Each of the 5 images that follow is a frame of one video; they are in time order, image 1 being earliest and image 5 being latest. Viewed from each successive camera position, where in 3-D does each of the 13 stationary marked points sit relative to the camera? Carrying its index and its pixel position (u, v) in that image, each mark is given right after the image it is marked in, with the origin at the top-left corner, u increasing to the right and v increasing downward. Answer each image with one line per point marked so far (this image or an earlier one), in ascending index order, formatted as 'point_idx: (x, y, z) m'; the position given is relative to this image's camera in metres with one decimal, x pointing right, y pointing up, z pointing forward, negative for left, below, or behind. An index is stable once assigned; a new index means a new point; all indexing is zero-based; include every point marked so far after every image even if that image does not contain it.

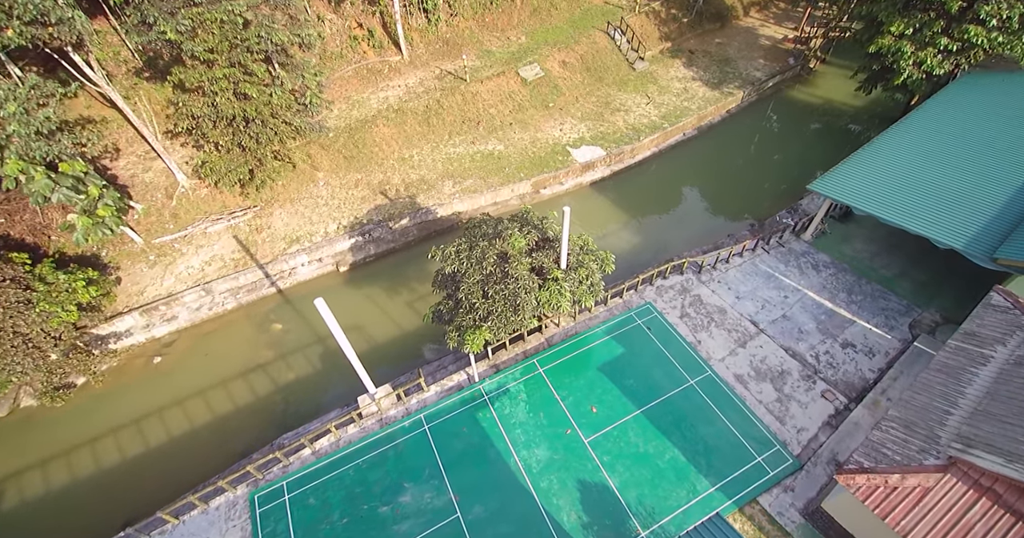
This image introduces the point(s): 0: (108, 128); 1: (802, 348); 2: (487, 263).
0: (-14.7, +5.2, +17.9) m
1: (+7.1, -1.9, +12.0) m
2: (-0.5, +0.1, +10.9) m
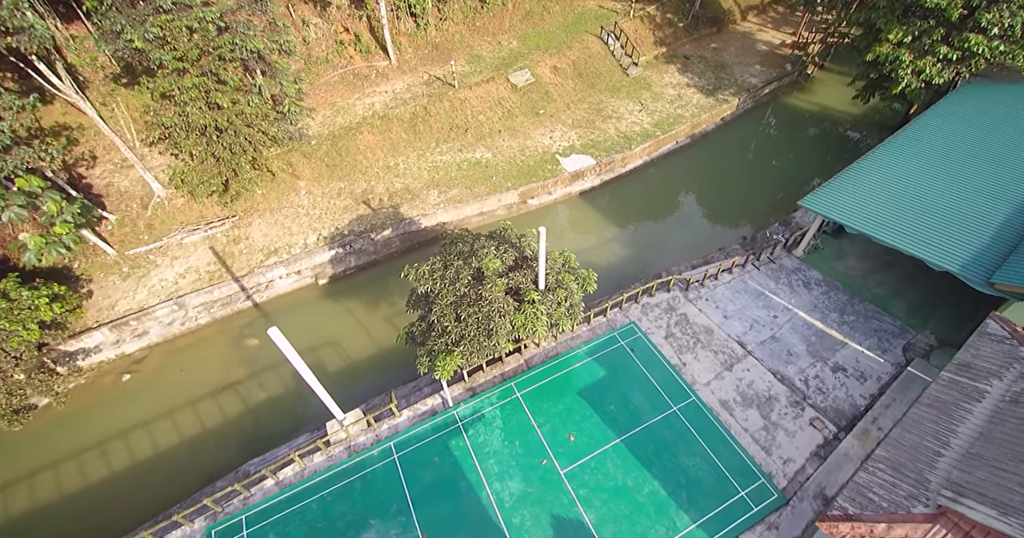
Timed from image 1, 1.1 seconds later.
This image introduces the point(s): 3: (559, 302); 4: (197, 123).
0: (-15.2, +4.8, +17.5) m
1: (+6.5, -2.4, +11.5) m
2: (-1.1, -0.3, +10.4) m
3: (+1.0, -0.7, +10.7) m
4: (-9.1, +4.2, +14.4) m
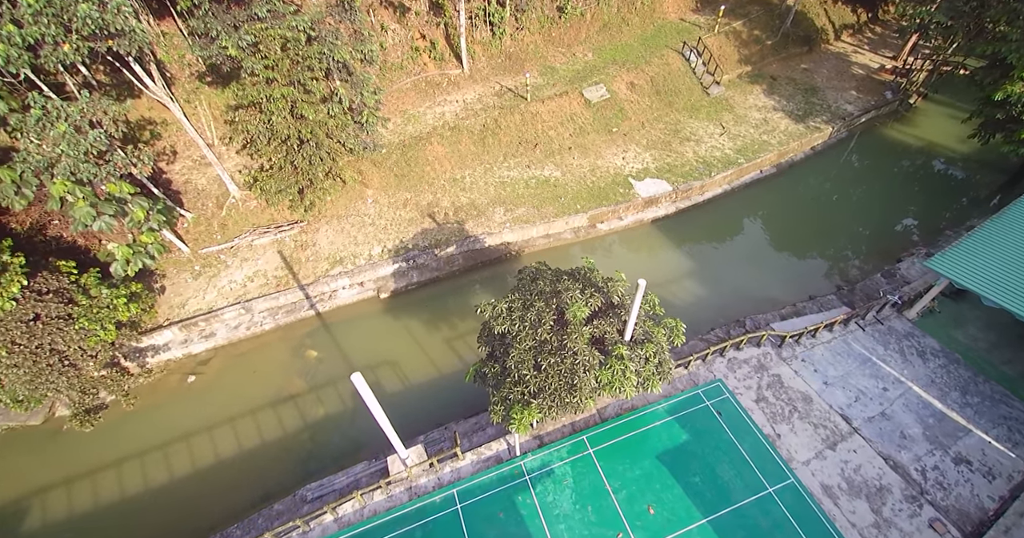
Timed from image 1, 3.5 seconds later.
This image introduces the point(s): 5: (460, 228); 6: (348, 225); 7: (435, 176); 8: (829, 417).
0: (-12.5, +5.0, +17.8) m
1: (+8.1, -3.9, +10.1) m
2: (+0.6, -1.2, +9.6) m
3: (+2.7, -1.8, +9.7) m
4: (-6.7, +3.9, +14.2) m
5: (-1.8, +1.4, +17.5) m
6: (-5.8, +1.5, +17.3) m
7: (-3.0, +3.6, +18.9) m
8: (+6.9, -3.2, +10.8) m
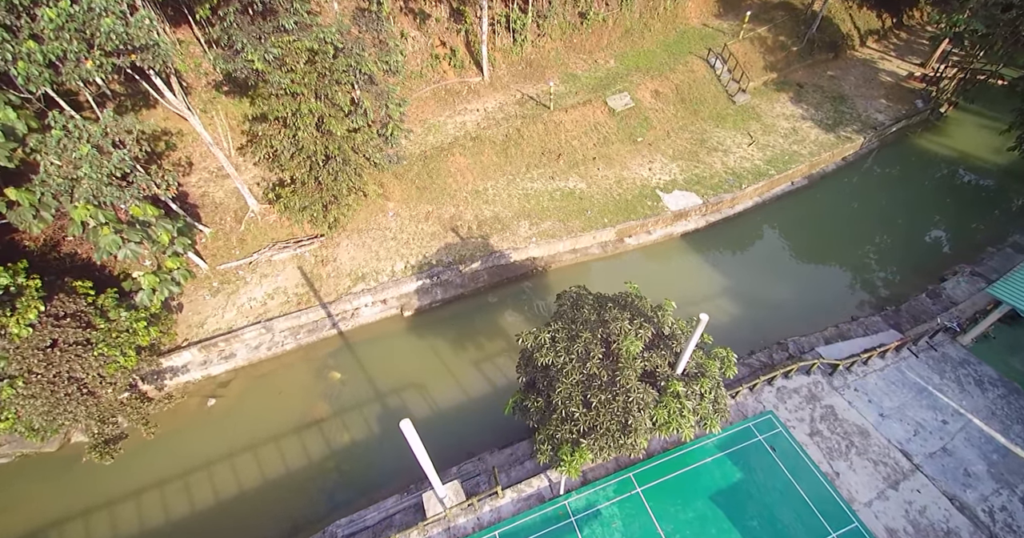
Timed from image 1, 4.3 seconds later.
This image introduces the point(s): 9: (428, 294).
0: (-11.6, +4.5, +17.3) m
1: (+8.9, -4.5, +9.5) m
2: (+1.4, -1.8, +9.1) m
3: (+3.6, -2.3, +9.2) m
4: (-5.8, +3.4, +13.6) m
5: (-0.9, +0.9, +16.9) m
6: (-4.9, +1.0, +16.8) m
7: (-2.1, +3.0, +18.4) m
8: (+7.8, -3.8, +10.2) m
9: (-2.7, -0.9, +15.7) m
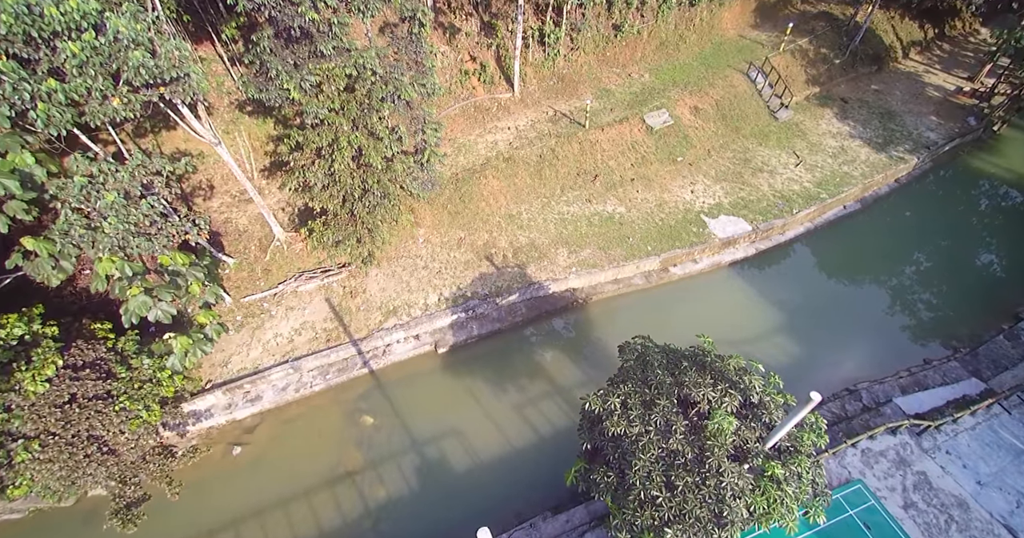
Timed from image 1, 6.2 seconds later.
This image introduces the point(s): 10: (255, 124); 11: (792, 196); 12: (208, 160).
0: (-10.3, +3.5, +16.4) m
1: (+10.1, -5.5, +8.5) m
2: (+2.6, -2.8, +8.1) m
3: (+4.7, -3.4, +8.2) m
4: (-4.5, +2.4, +12.7) m
5: (+0.3, -0.1, +16.0) m
6: (-3.6, -0.1, +15.9) m
7: (-0.8, +2.0, +17.4) m
8: (+9.0, -4.9, +9.2) m
9: (-1.4, -1.9, +14.8) m
10: (-8.7, +4.9, +16.6) m
11: (+10.5, +2.8, +18.5) m
12: (-10.2, +3.6, +16.5) m
